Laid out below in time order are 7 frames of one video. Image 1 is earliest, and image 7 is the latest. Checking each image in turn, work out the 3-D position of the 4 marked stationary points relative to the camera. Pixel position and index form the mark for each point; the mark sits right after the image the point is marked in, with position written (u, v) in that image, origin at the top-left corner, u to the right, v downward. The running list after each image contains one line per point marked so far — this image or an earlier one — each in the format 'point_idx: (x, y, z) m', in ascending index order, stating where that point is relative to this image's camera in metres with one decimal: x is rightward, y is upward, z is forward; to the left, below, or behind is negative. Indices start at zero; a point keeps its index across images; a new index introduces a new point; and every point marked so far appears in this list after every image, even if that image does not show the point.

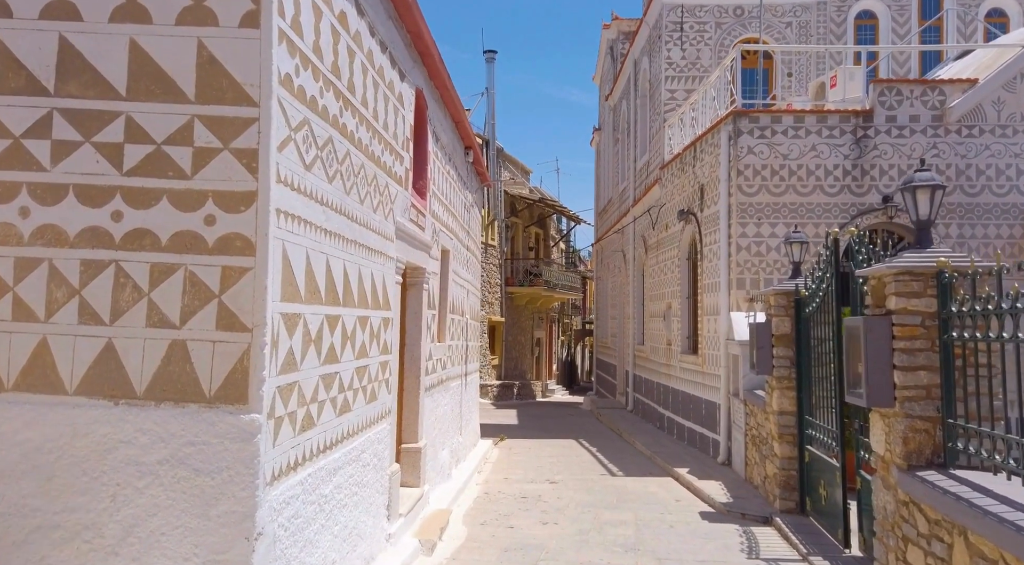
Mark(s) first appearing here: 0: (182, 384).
0: (-1.2, -0.4, +3.2) m
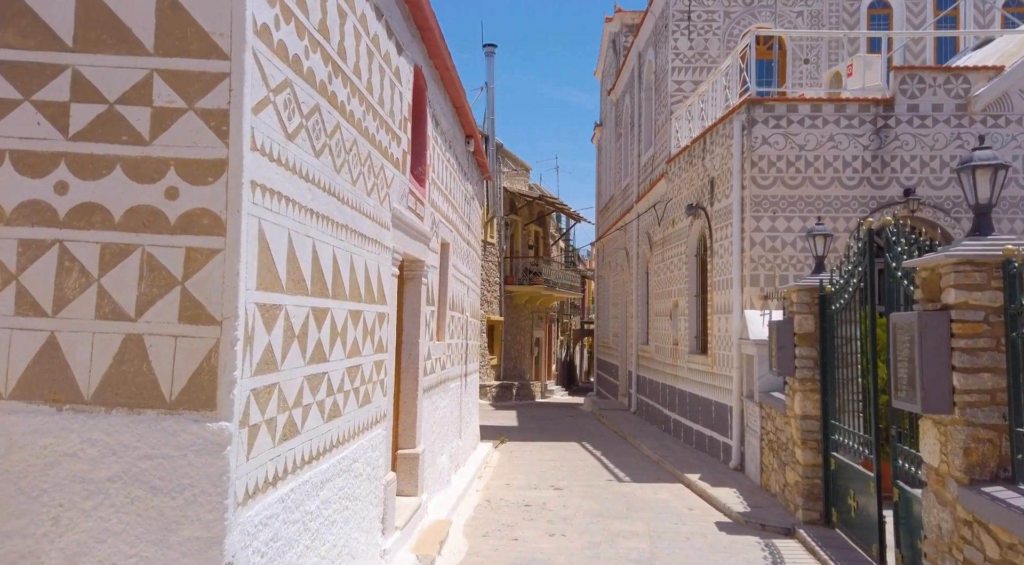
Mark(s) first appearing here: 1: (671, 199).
0: (-1.2, -0.3, +2.7) m
1: (+2.6, +1.3, +14.0) m
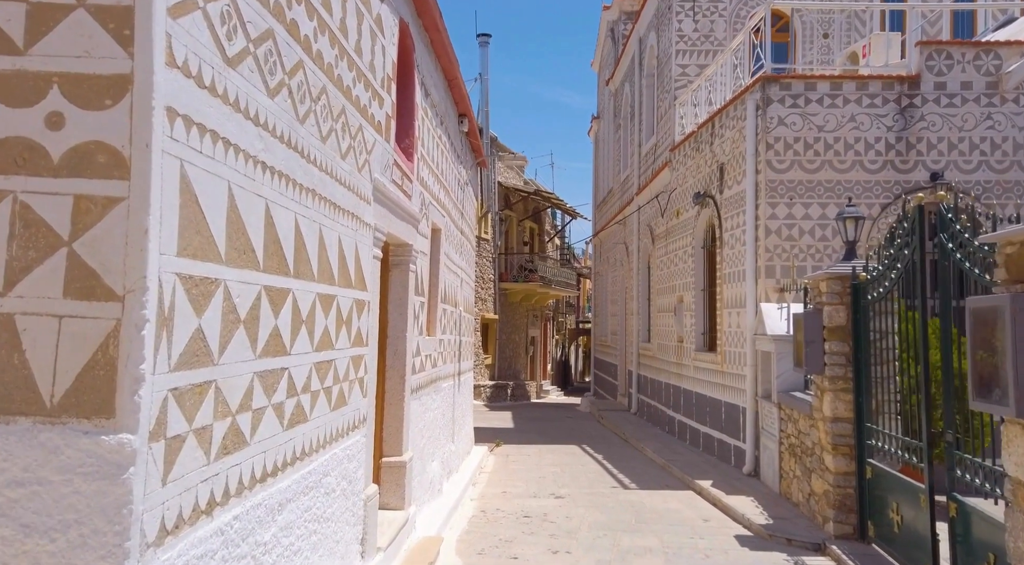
0: (-1.1, -0.2, +2.0) m
1: (+2.5, +1.4, +13.3) m
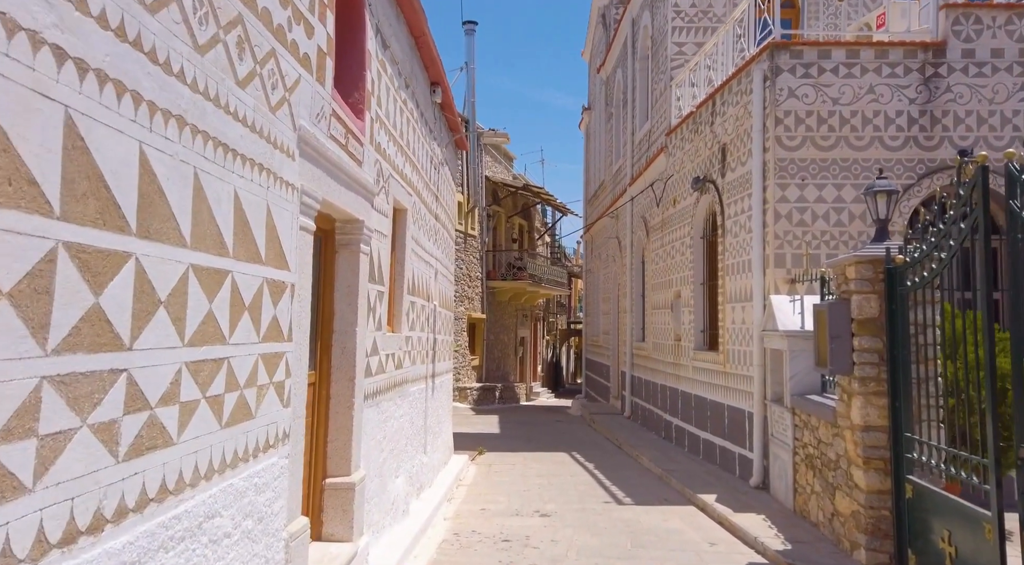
0: (-1.3, -0.1, +1.0) m
1: (+2.3, +1.5, +12.4) m
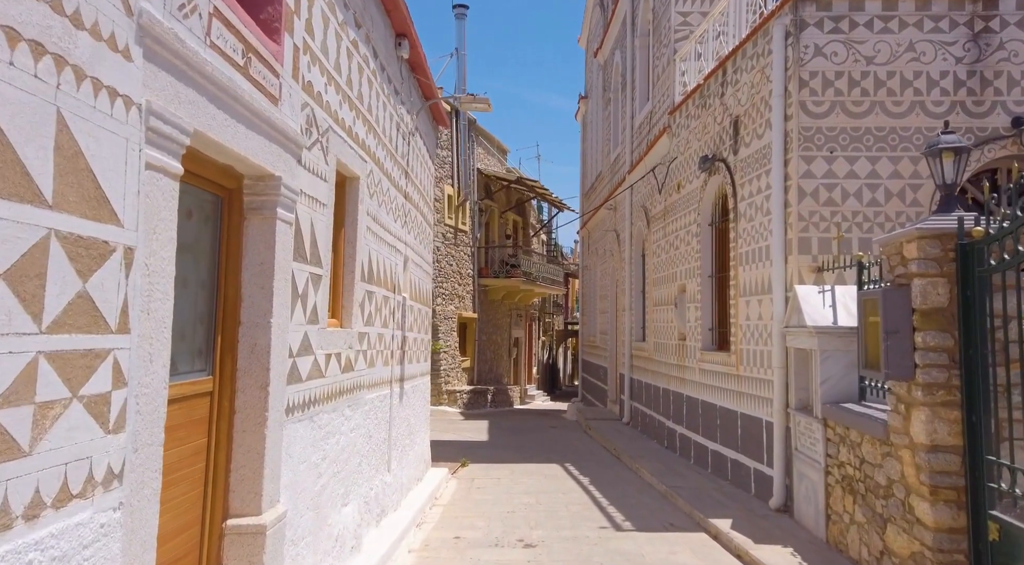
0: (-1.4, 0.0, -0.2) m
1: (+2.1, +1.6, +11.2) m
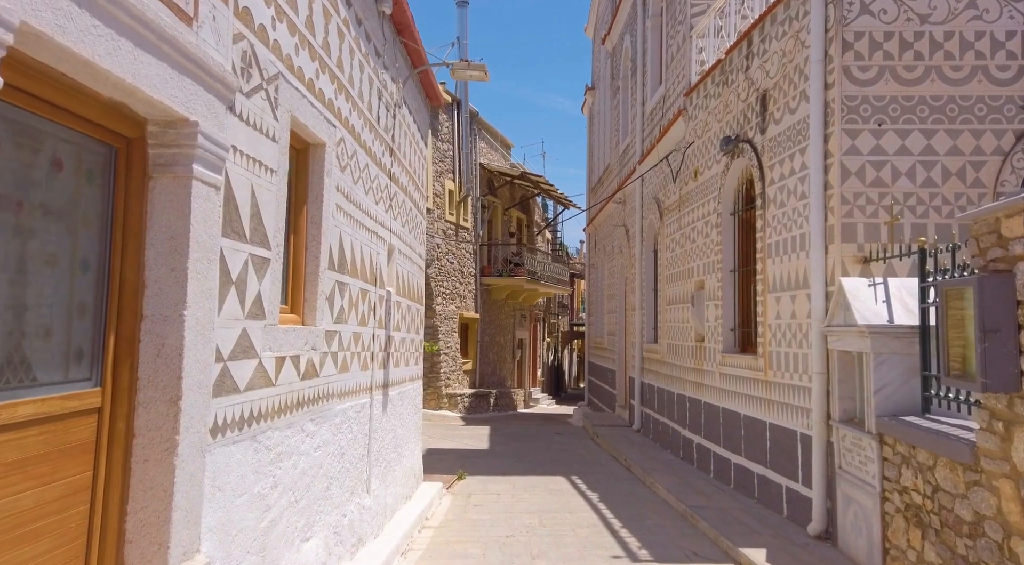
0: (-1.5, 0.0, -1.1) m
1: (+2.1, +1.7, +10.3) m
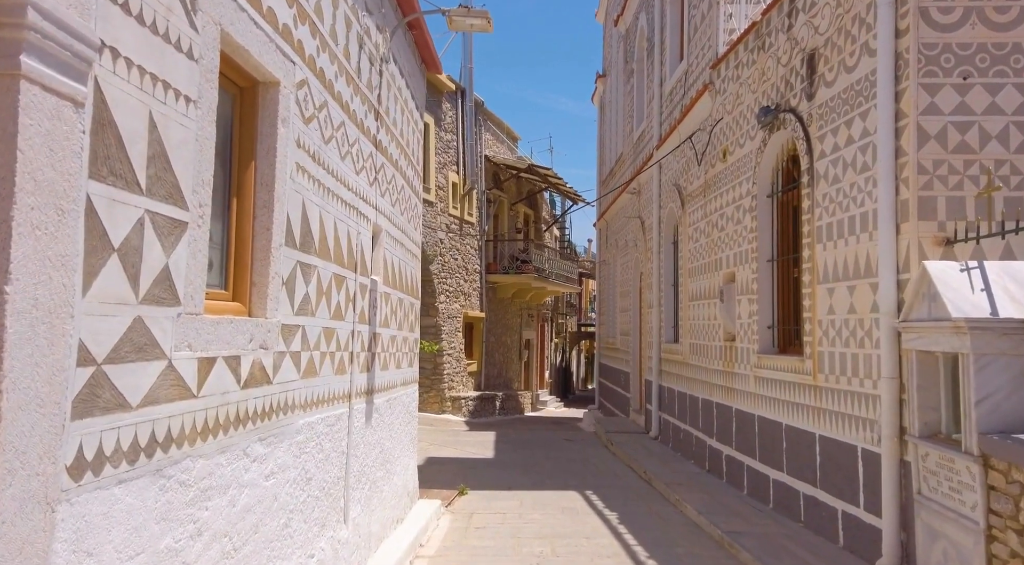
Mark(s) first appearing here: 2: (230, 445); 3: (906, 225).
0: (-1.5, +0.1, -2.1) m
1: (+2.2, +1.7, +9.2) m
2: (-1.0, -0.6, +3.1) m
3: (+2.3, +0.4, +5.1) m
